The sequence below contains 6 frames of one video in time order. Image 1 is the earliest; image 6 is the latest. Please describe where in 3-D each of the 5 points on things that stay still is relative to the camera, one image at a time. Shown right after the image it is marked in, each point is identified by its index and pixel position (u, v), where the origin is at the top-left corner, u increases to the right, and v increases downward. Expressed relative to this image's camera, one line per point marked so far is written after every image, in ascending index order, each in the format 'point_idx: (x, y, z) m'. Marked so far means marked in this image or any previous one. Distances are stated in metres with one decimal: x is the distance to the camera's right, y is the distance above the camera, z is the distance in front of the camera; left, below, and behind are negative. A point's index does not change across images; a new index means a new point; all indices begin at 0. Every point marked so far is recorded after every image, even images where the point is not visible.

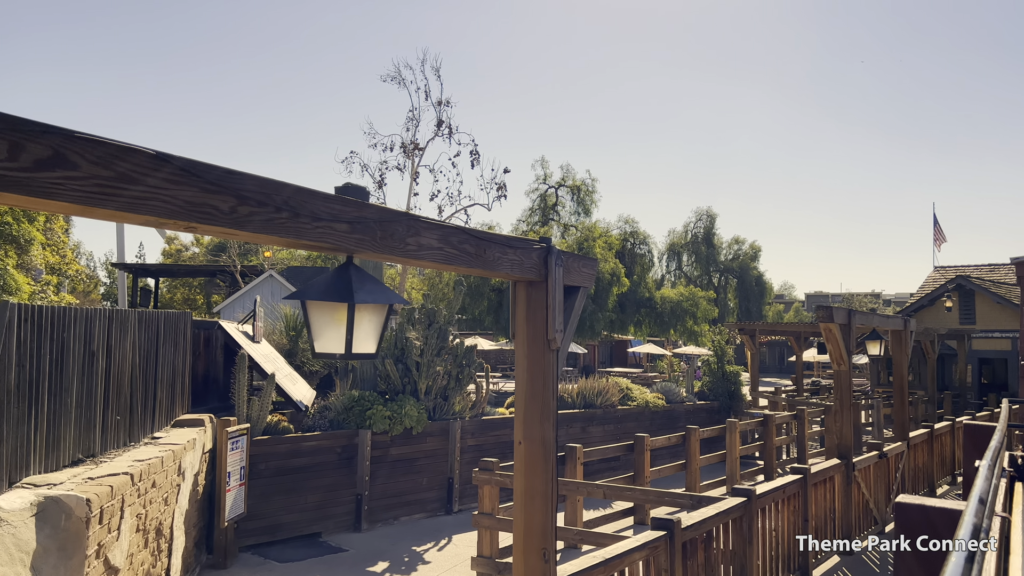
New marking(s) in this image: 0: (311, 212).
0: (-0.7, +0.3, +2.5) m
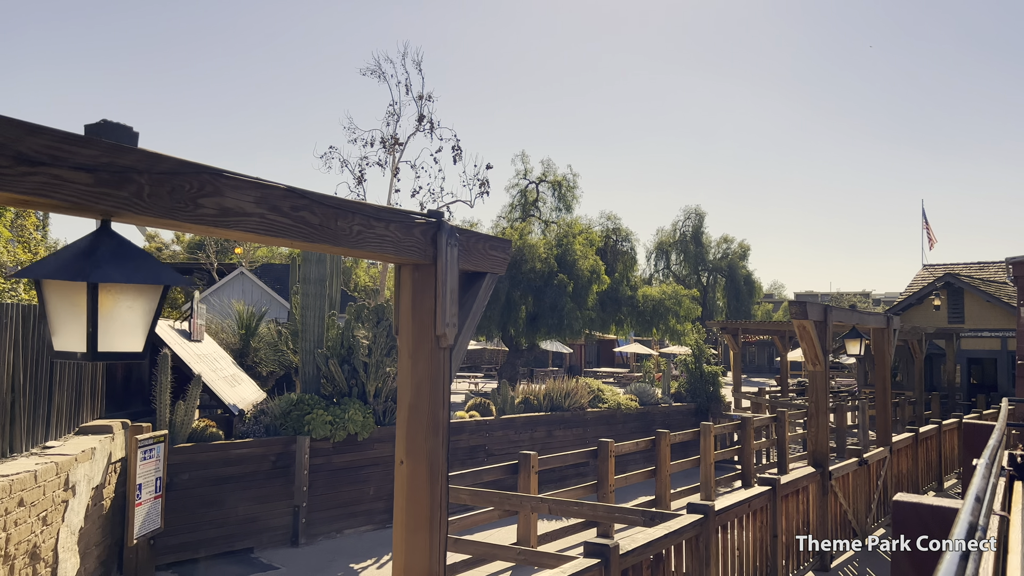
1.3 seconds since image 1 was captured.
0: (-1.2, +0.3, +1.8) m
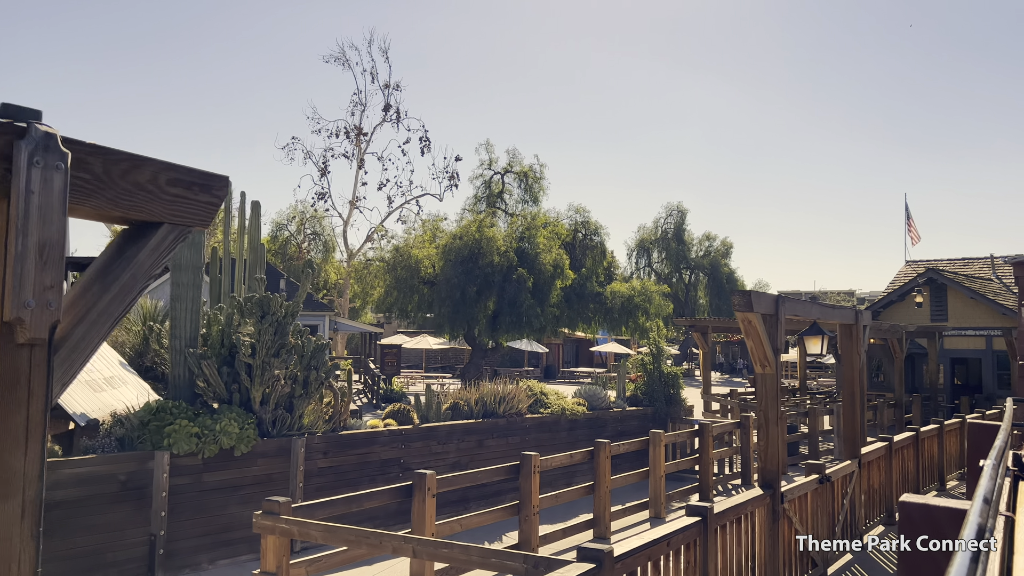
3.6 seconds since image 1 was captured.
0: (-2.2, +0.5, +0.4) m
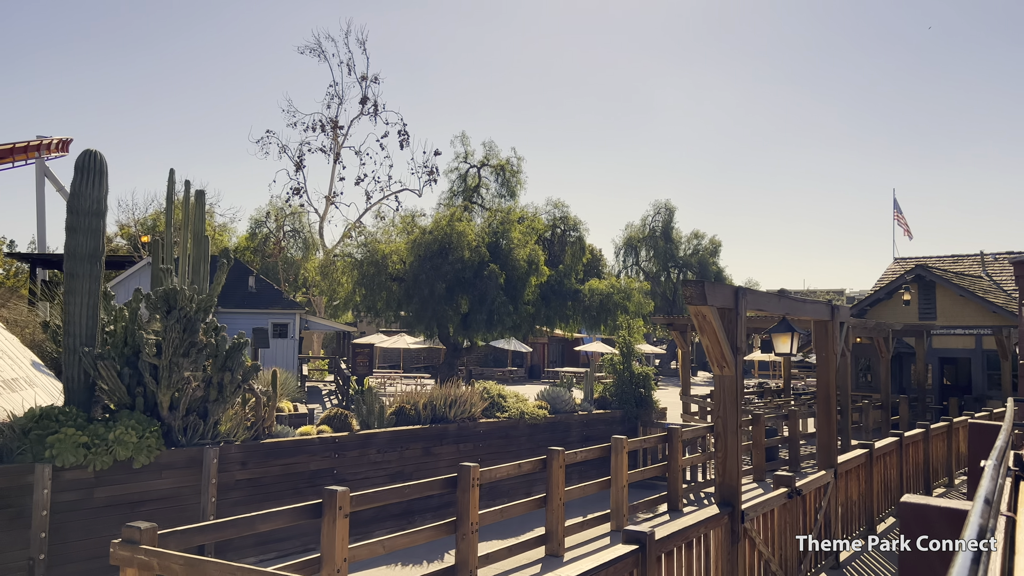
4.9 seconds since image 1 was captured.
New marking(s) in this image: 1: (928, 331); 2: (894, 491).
0: (-2.8, +0.6, -0.4) m
1: (+11.1, -1.1, +19.1) m
2: (+5.6, -2.9, +10.4) m
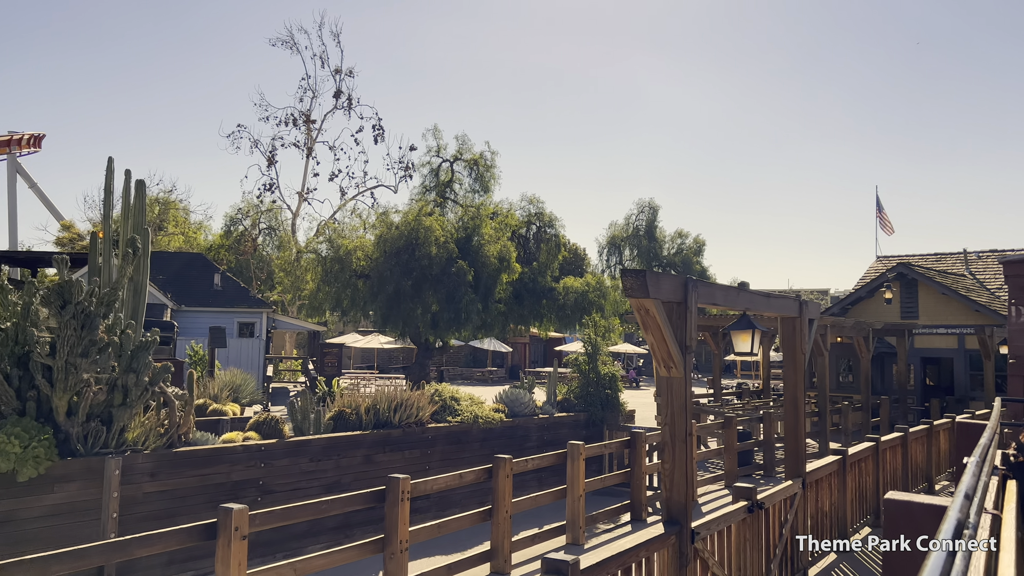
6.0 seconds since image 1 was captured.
0: (-3.3, +0.6, -1.1) m
1: (+10.3, -1.1, +18.6) m
2: (+4.9, -2.9, +9.8) m
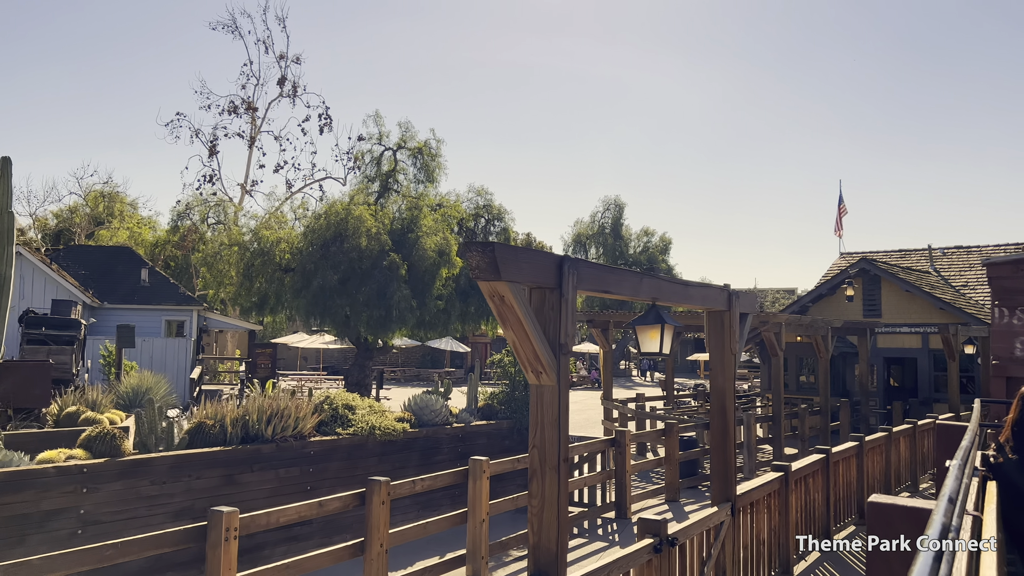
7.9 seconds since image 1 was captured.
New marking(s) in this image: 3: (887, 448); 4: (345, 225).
0: (-4.1, +0.7, -2.6) m
1: (+8.8, -1.0, +17.6) m
2: (+3.7, -2.8, +8.6) m
3: (+5.6, -2.4, +10.8) m
4: (-4.0, +1.5, +17.2) m
